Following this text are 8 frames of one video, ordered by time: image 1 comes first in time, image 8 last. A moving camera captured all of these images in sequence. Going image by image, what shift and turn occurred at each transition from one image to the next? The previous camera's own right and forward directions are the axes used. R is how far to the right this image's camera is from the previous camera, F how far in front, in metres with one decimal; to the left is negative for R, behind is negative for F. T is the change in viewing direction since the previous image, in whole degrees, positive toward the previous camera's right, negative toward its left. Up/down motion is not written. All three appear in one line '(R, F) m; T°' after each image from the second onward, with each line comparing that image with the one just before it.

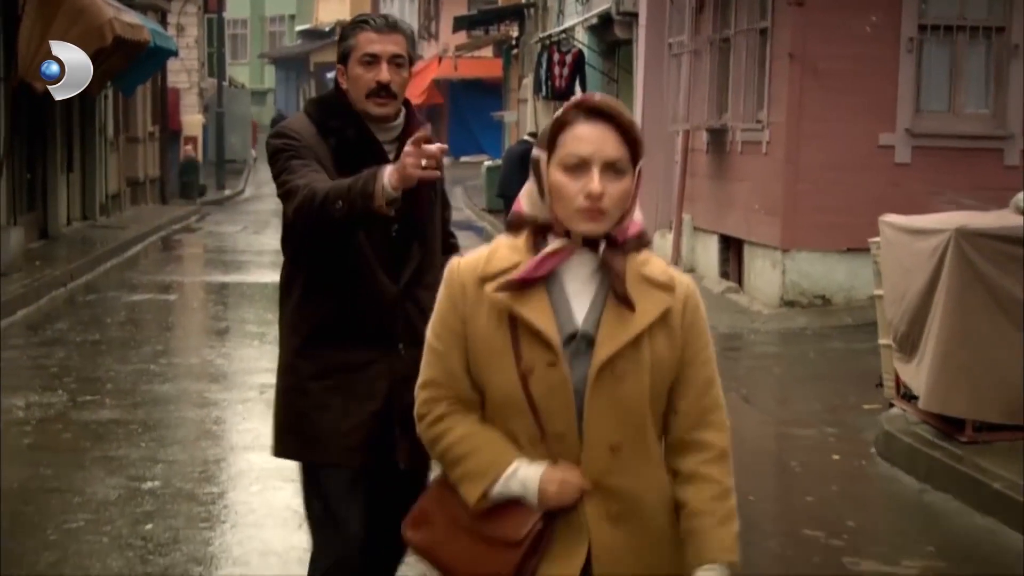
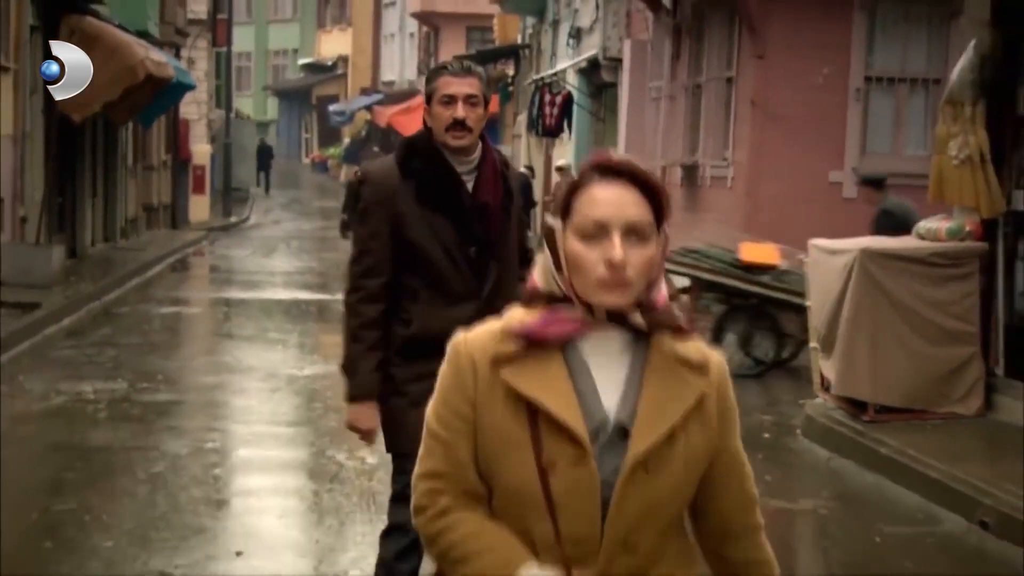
(0.0, -1.8) m; 0°
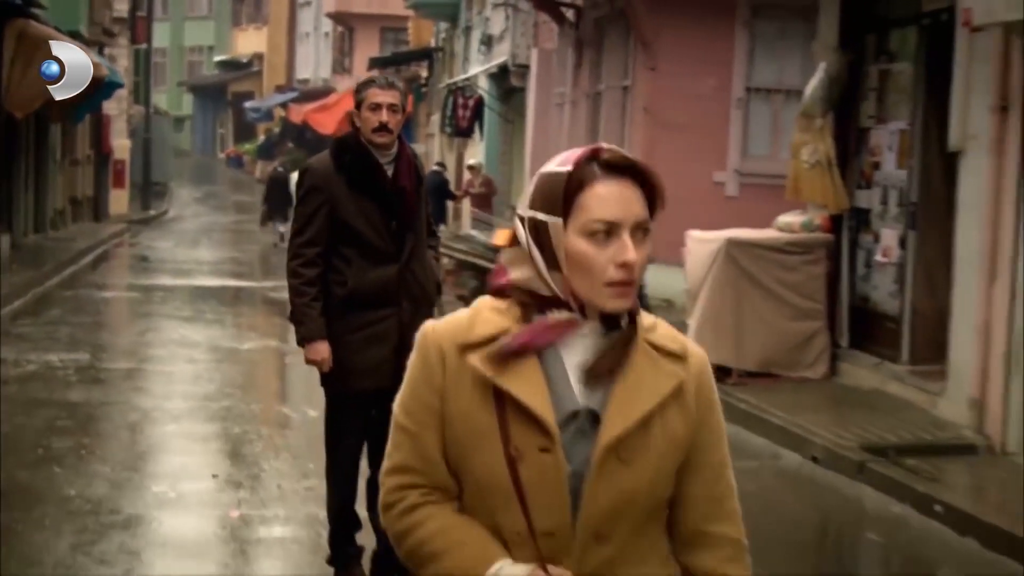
(-0.1, -1.6) m; +3°
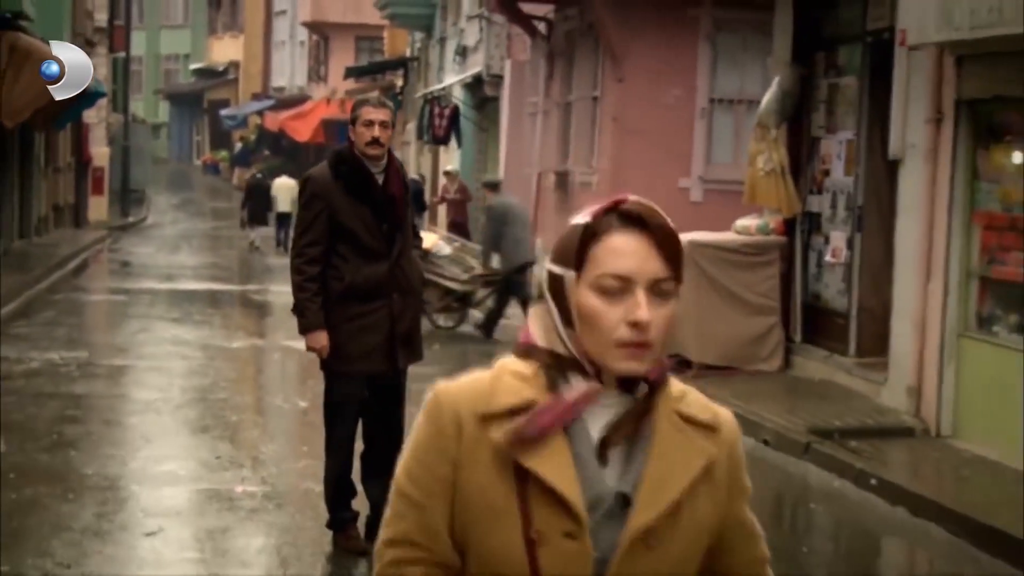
(0.0, -0.8) m; +1°
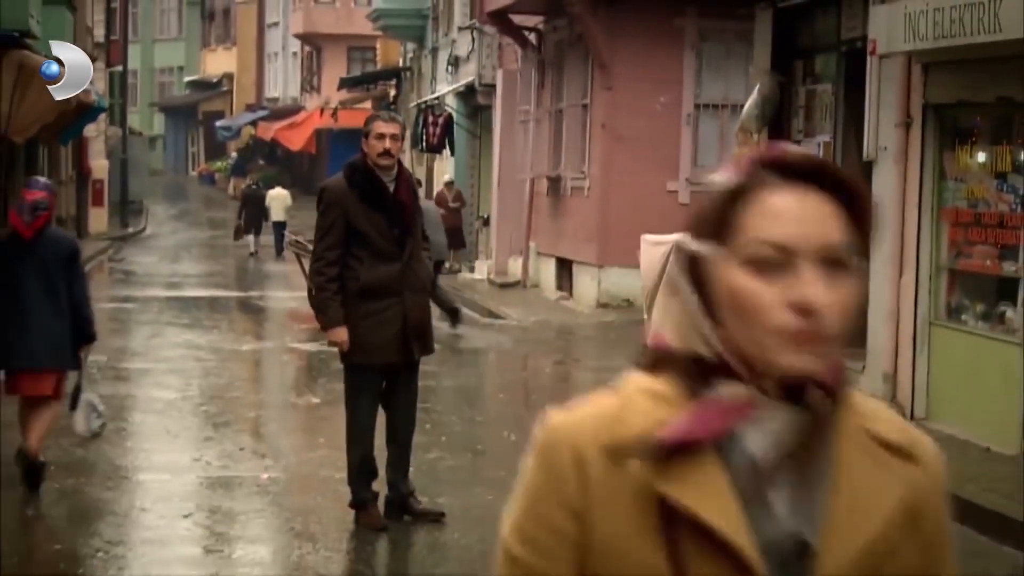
(0.0, -0.7) m; 0°
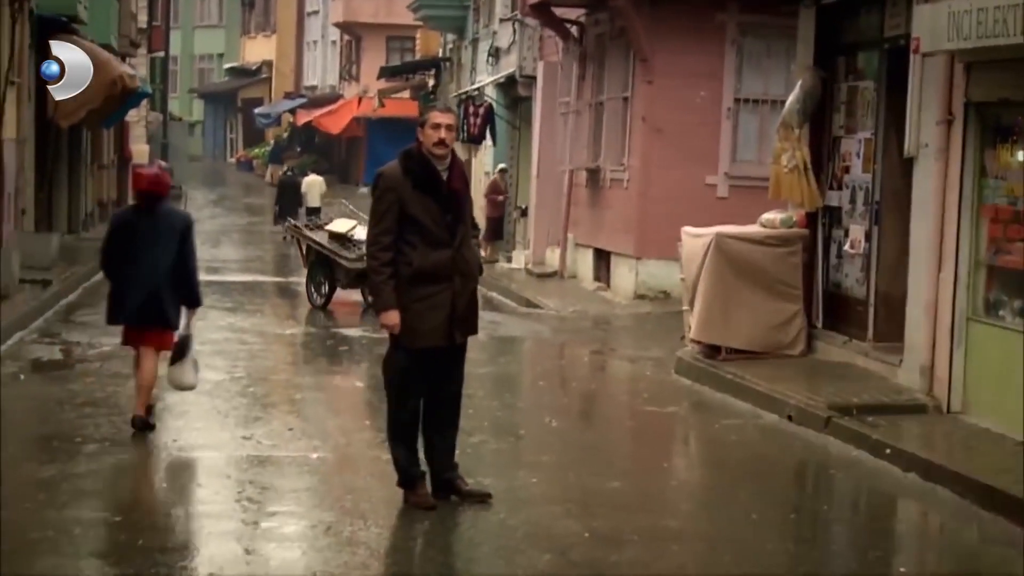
(-0.1, -0.2) m; -1°
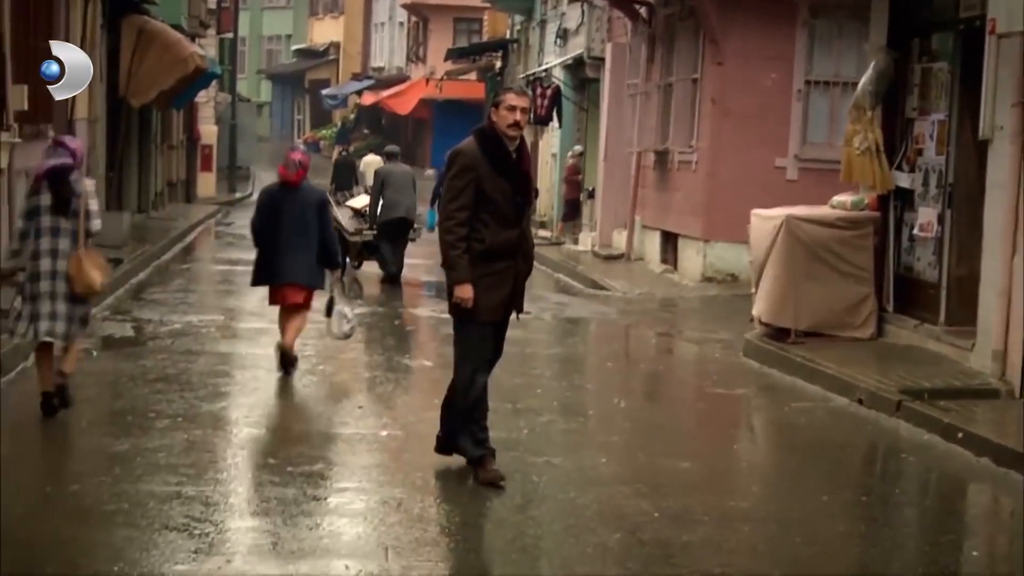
(0.0, 0.0) m; -2°
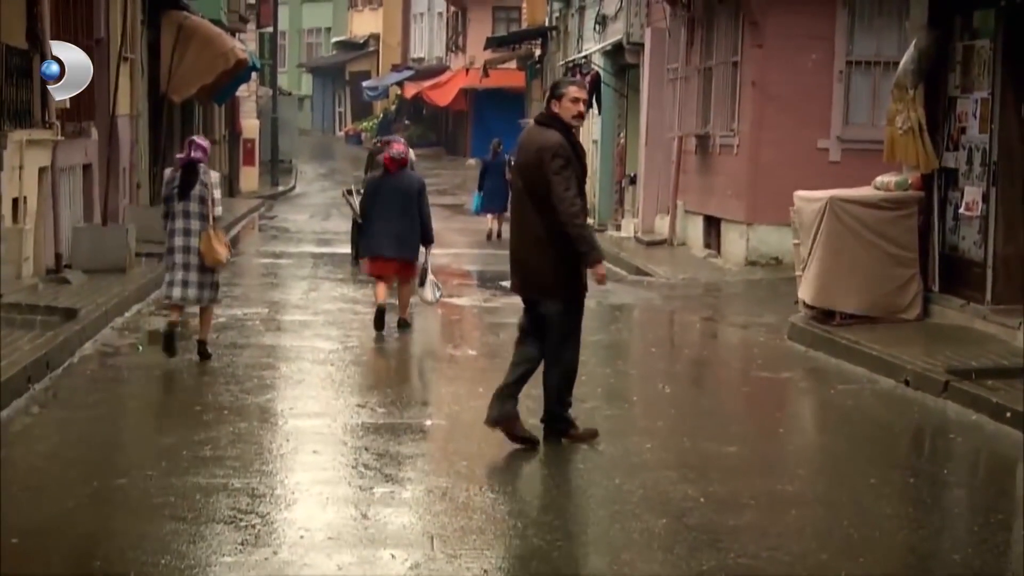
(0.0, 0.0) m; -2°
